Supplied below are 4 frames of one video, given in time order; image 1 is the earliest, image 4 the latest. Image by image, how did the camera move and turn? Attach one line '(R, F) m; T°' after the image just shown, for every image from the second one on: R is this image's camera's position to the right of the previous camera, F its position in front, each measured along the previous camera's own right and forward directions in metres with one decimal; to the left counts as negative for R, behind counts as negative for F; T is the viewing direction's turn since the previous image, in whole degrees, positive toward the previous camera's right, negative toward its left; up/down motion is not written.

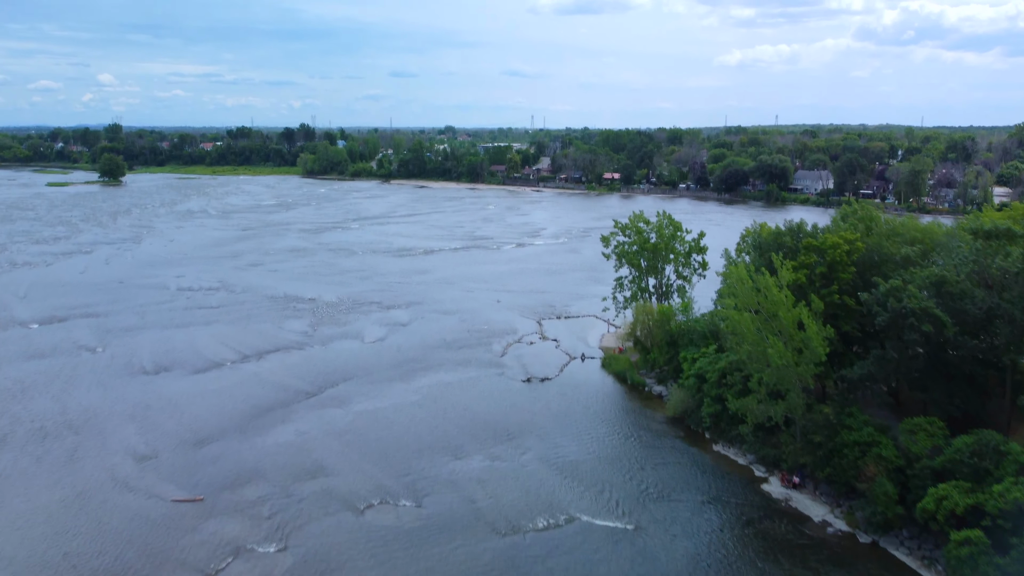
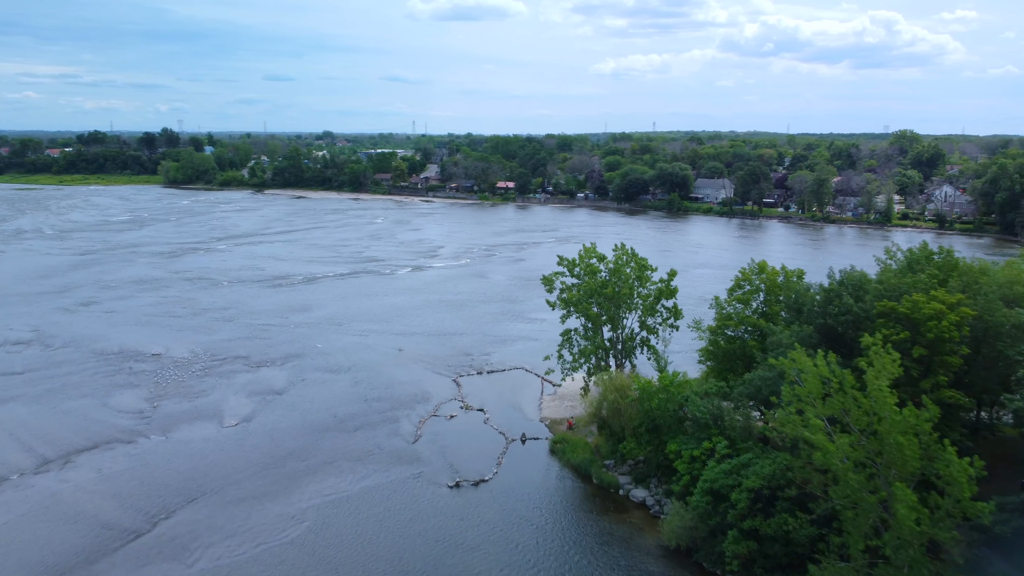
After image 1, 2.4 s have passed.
(-0.7, +6.8) m; +8°
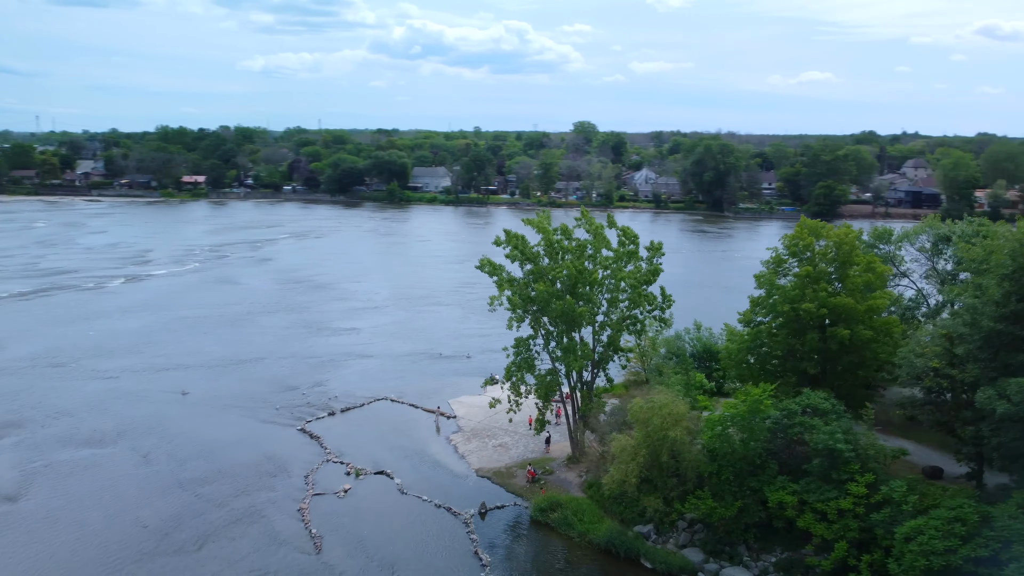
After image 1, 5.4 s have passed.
(-4.2, +7.9) m; +23°
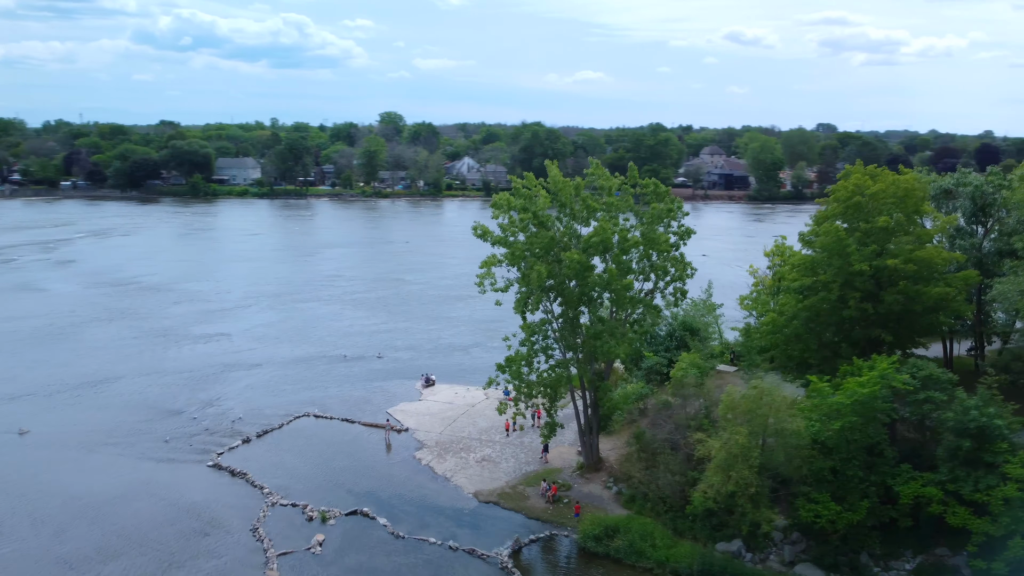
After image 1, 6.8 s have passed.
(-2.9, +3.3) m; +14°
